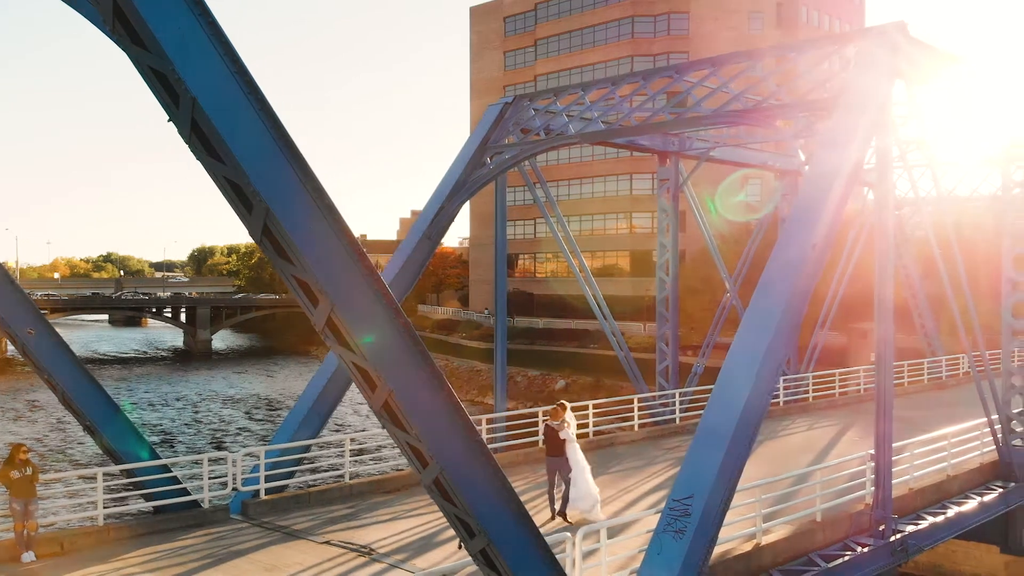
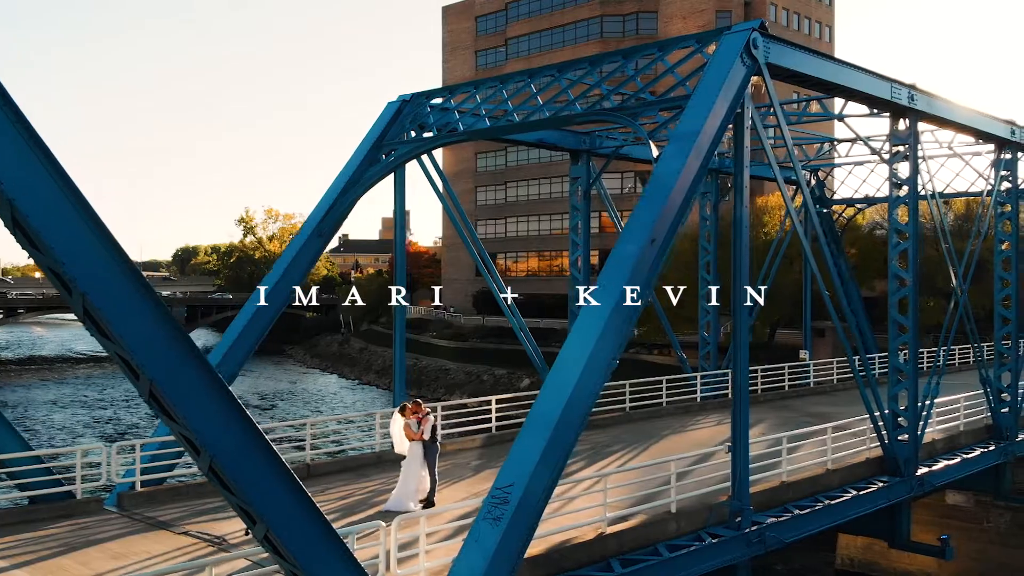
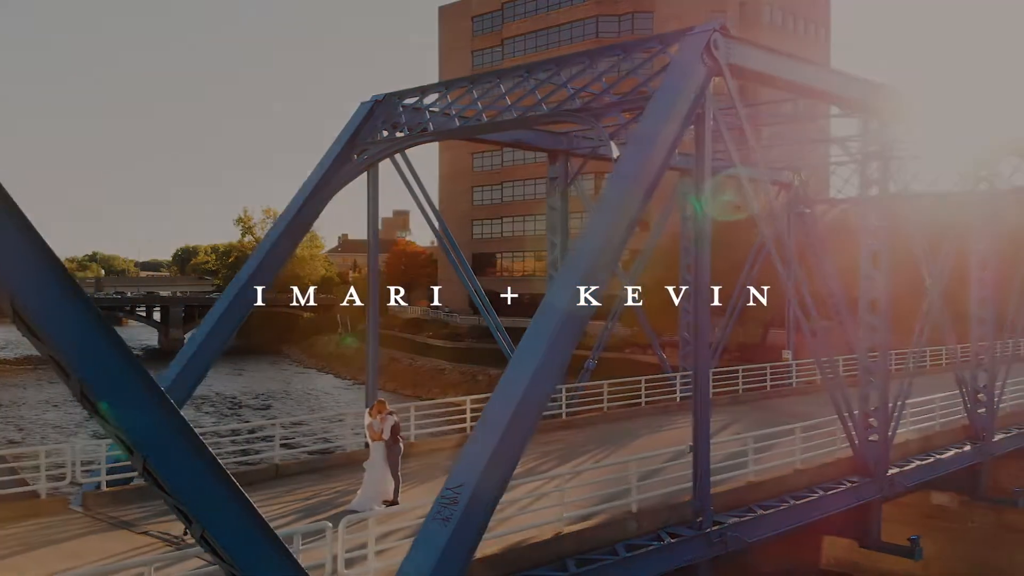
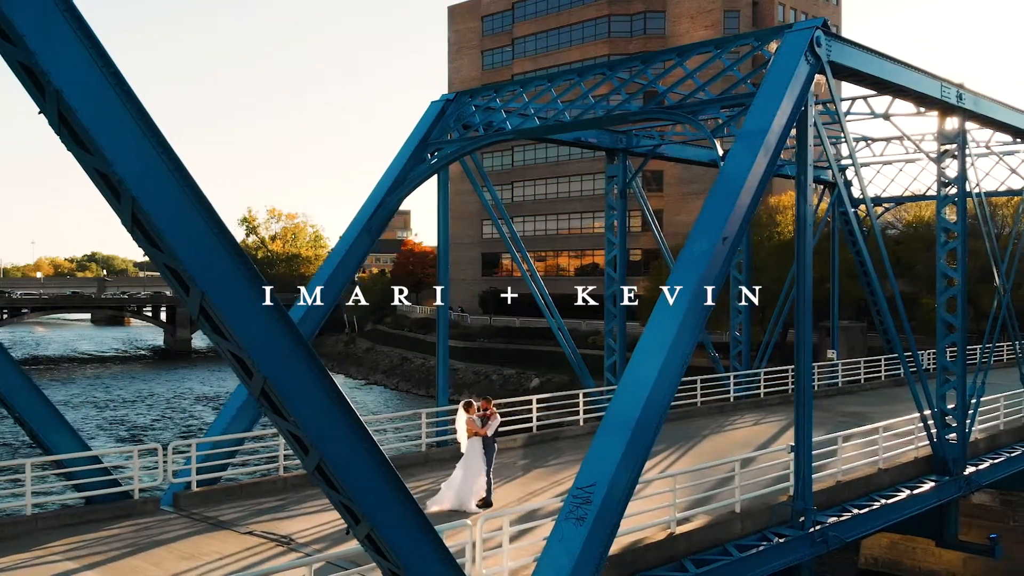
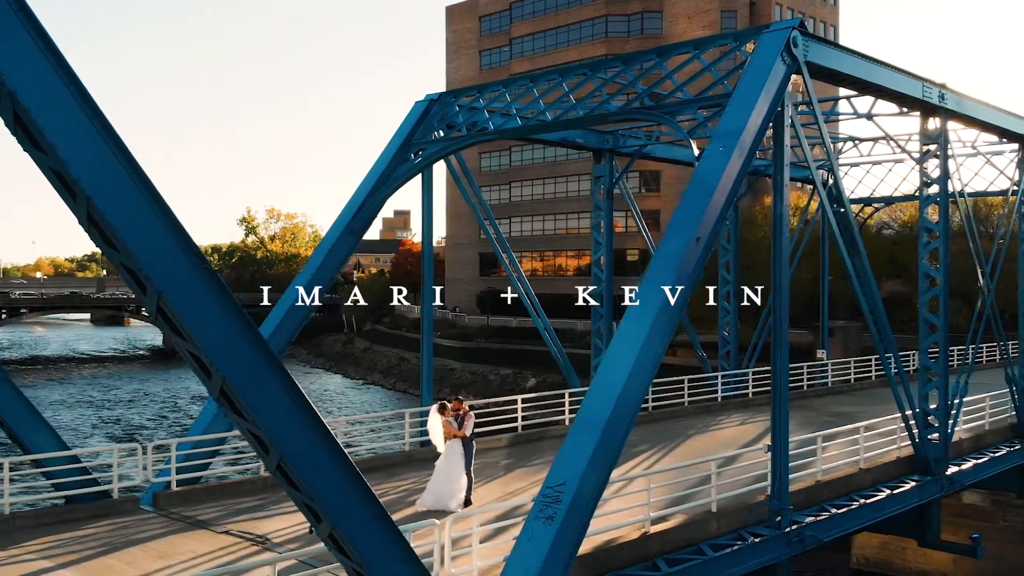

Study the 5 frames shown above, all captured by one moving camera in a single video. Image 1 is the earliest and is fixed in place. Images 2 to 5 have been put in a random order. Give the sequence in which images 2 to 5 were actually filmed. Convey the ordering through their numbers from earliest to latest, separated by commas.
4, 5, 2, 3
